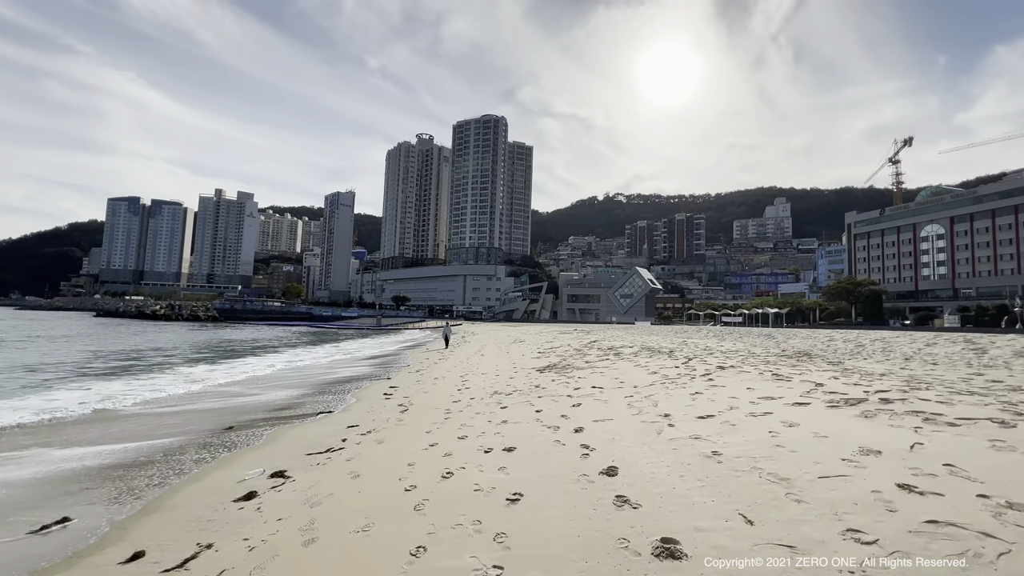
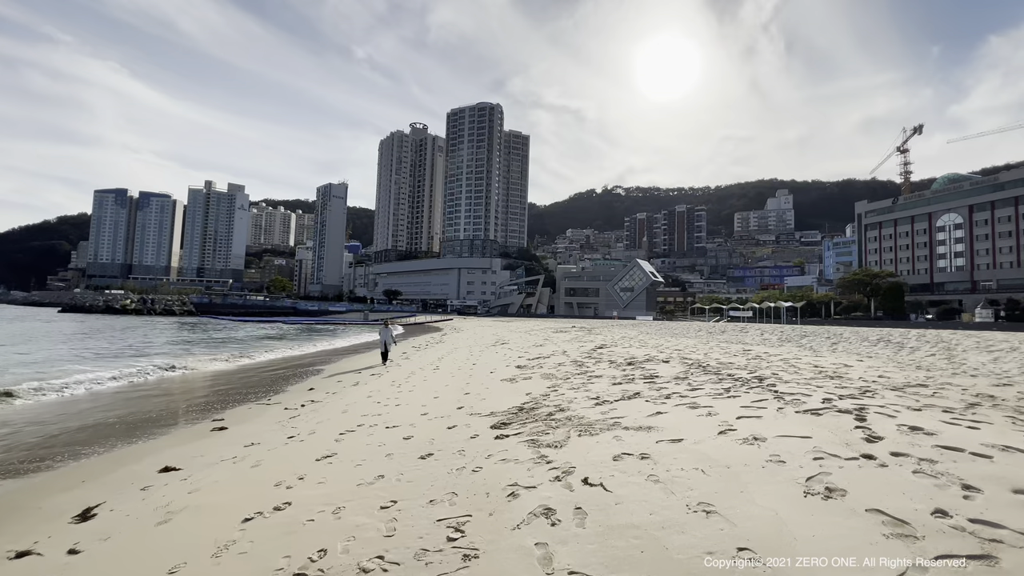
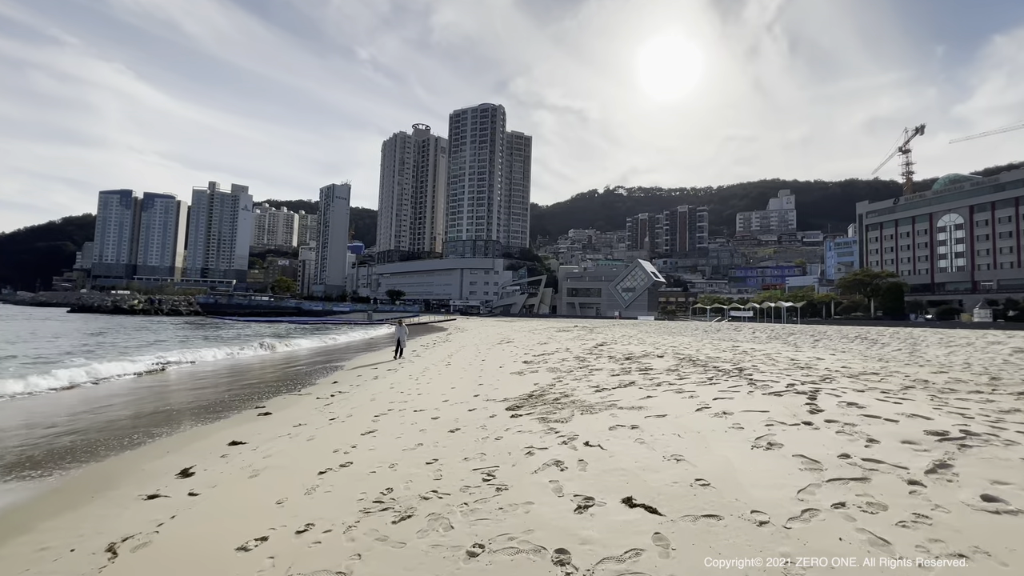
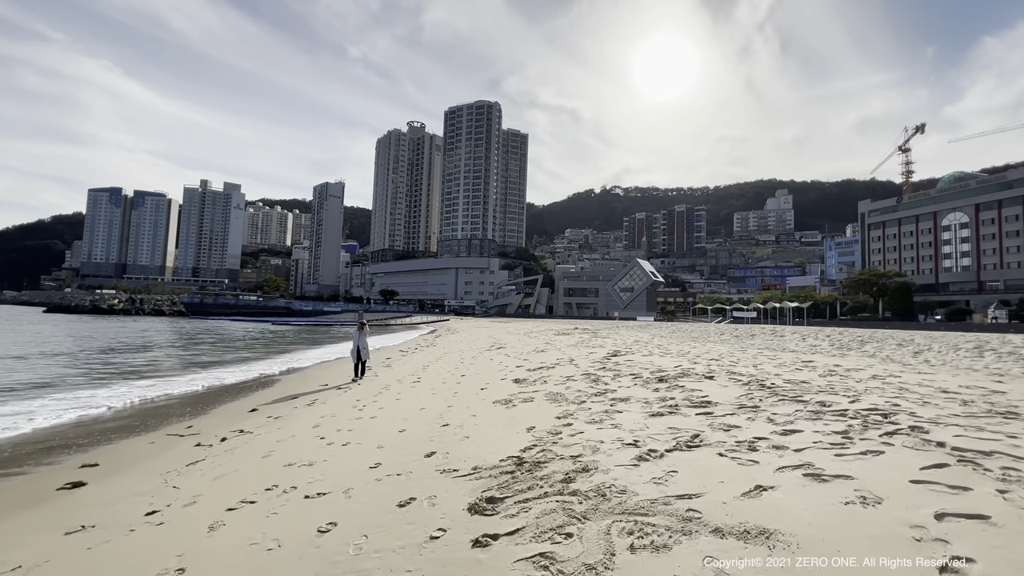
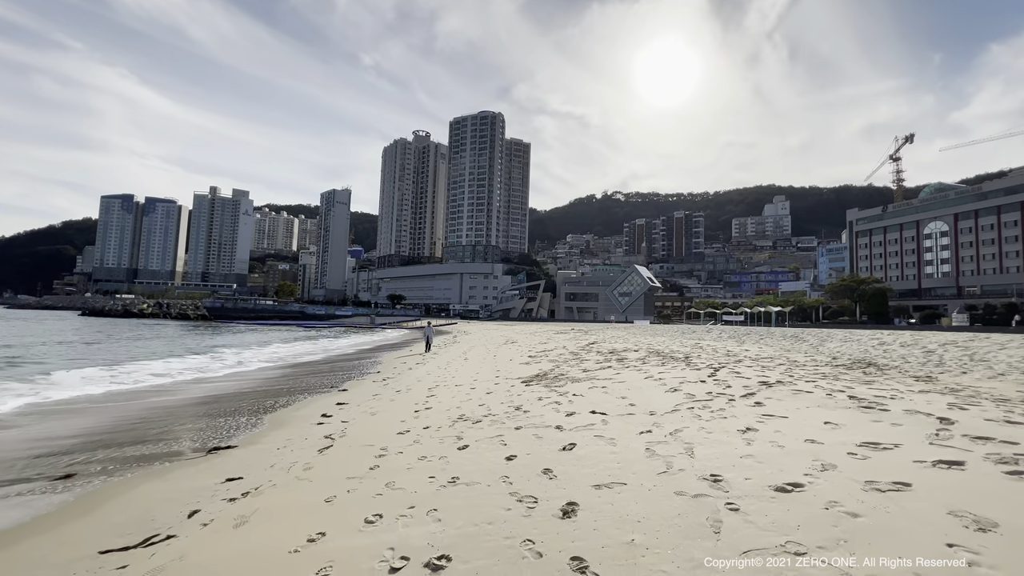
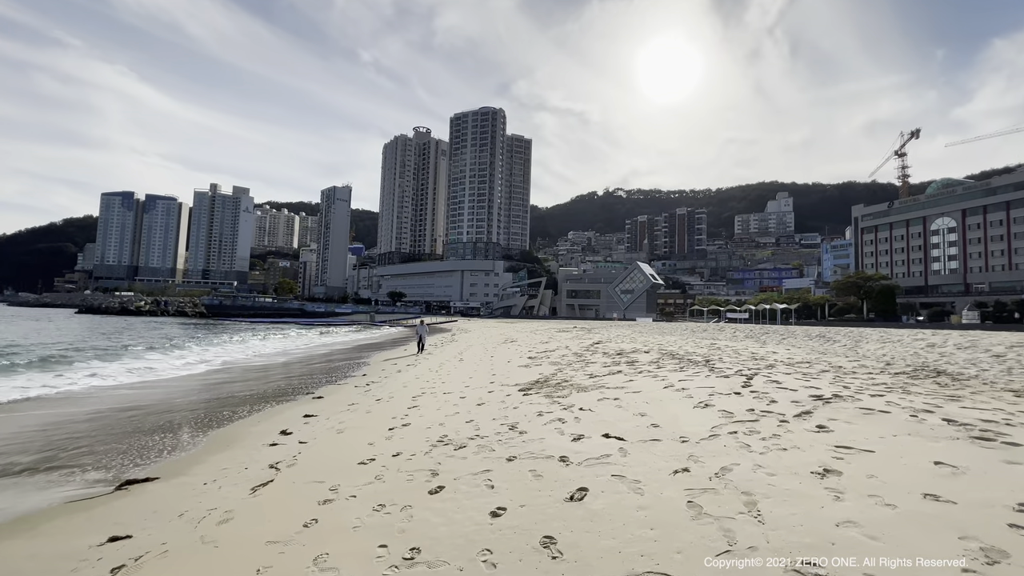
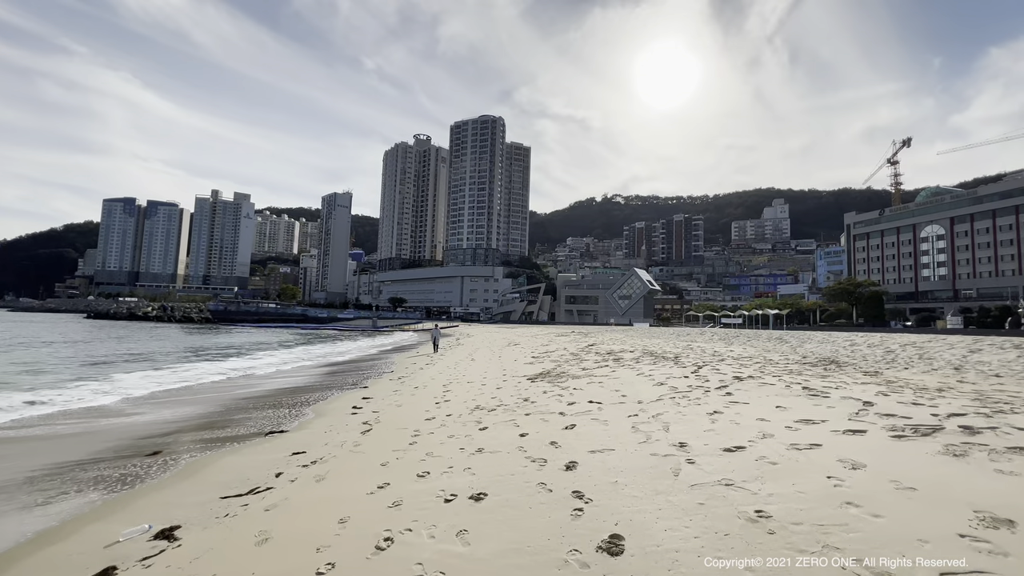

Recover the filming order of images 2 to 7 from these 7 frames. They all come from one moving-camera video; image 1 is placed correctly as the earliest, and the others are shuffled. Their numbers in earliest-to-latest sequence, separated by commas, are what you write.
7, 5, 6, 3, 2, 4
